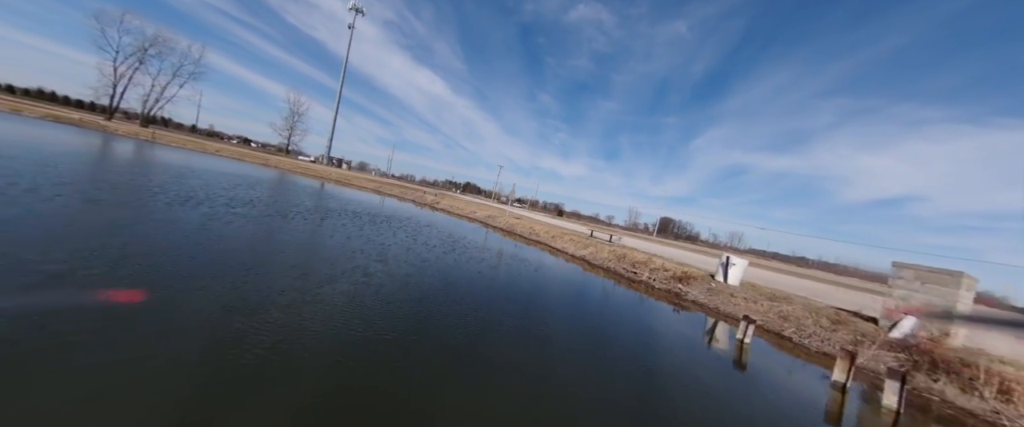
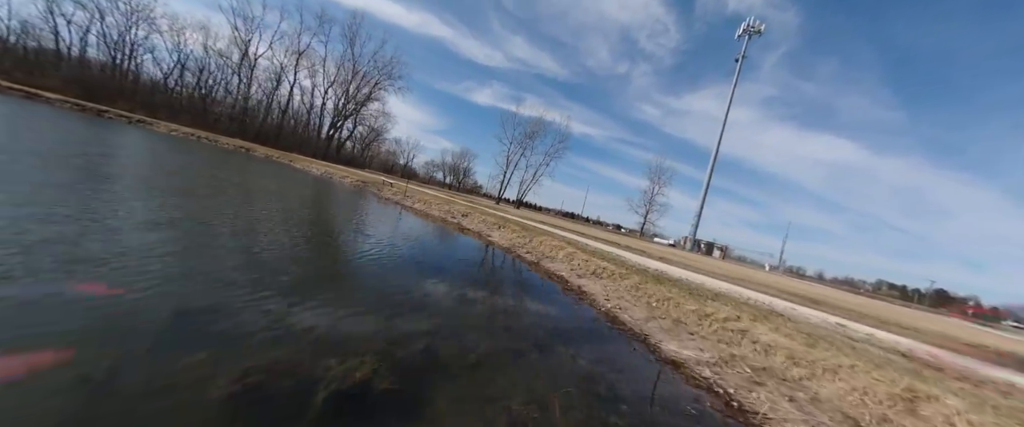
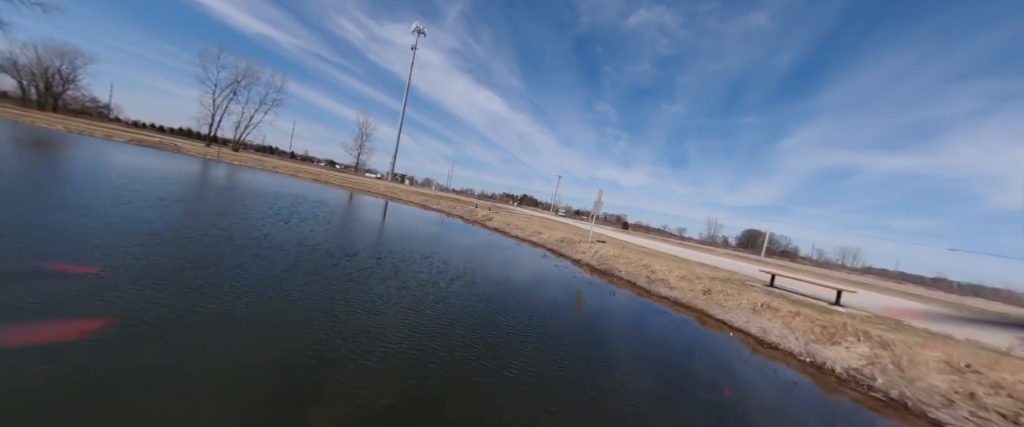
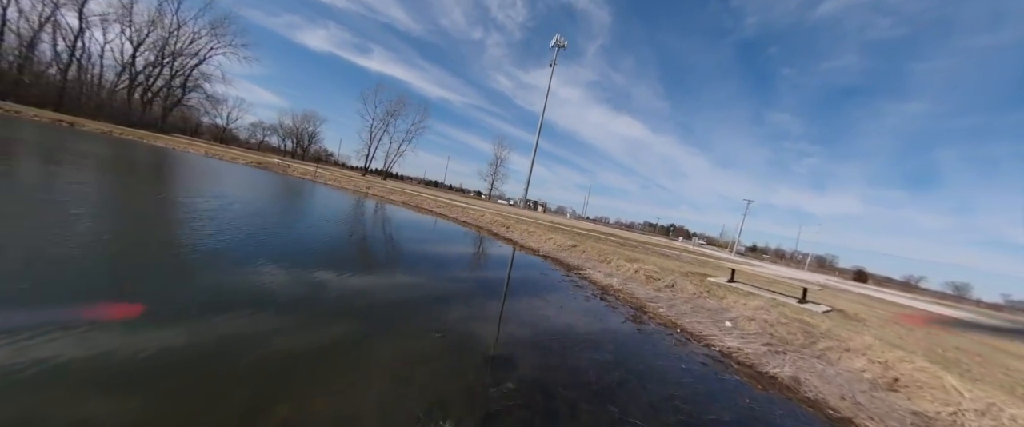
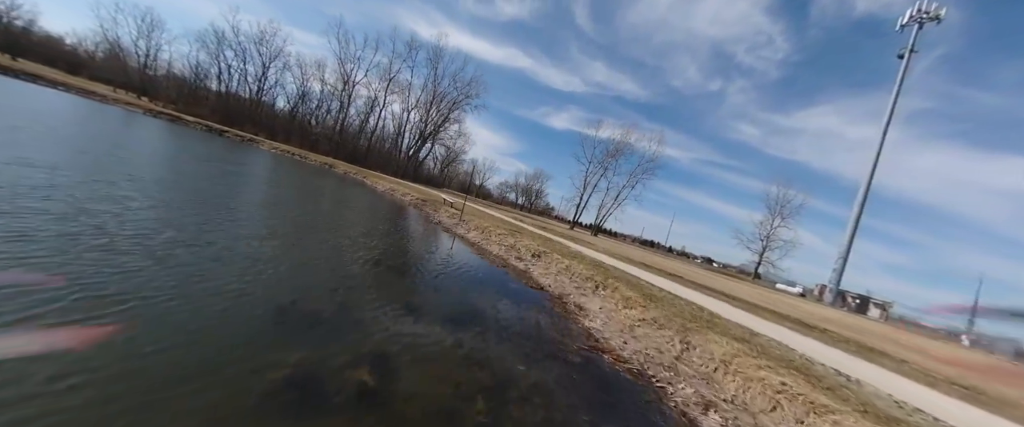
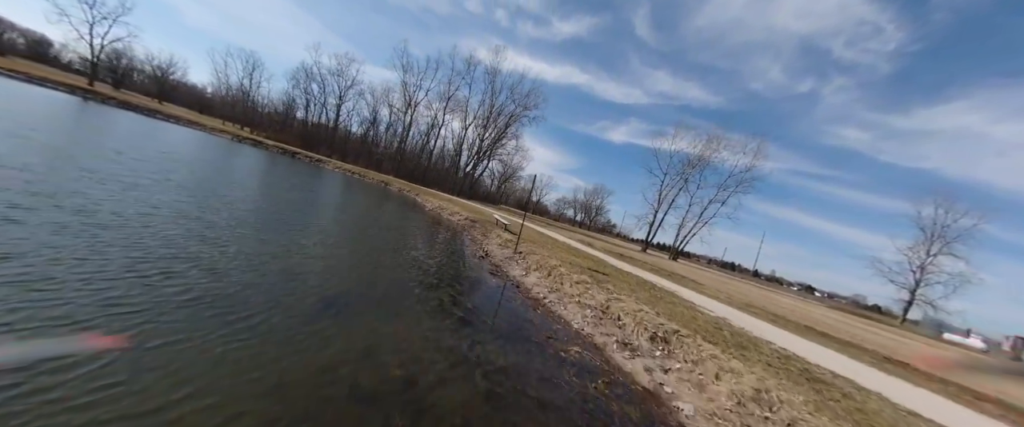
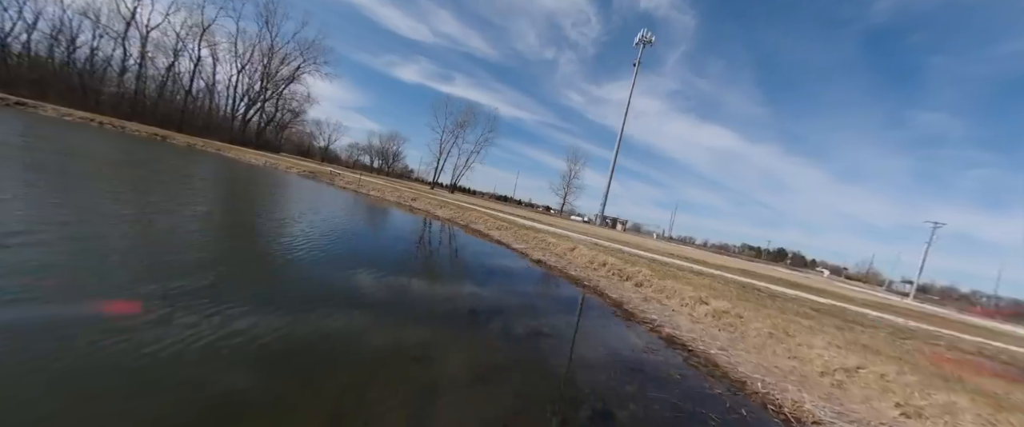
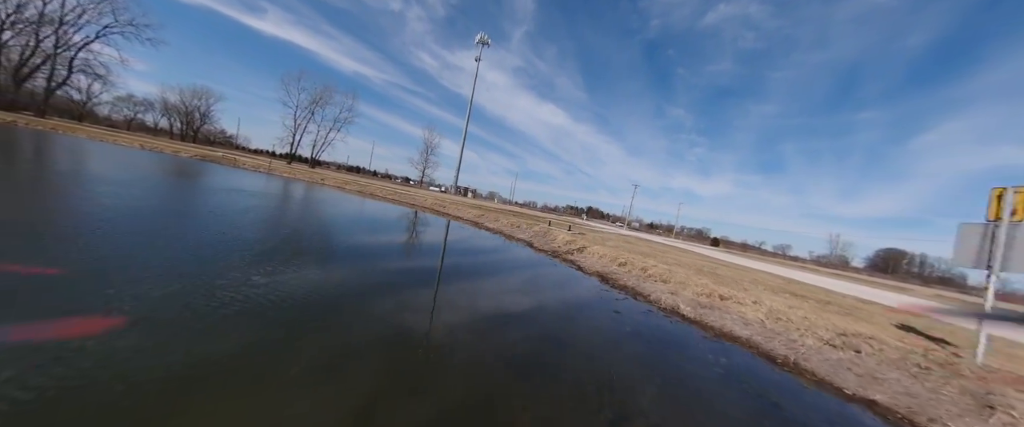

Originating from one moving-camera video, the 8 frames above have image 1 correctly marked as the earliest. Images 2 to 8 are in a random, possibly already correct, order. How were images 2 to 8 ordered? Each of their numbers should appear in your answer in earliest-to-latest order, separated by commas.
3, 8, 4, 7, 2, 5, 6
